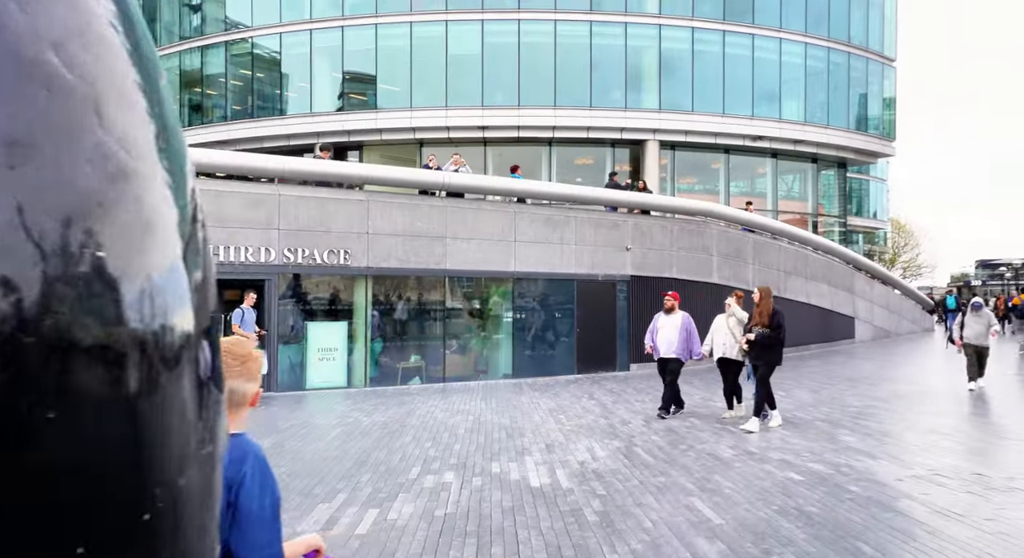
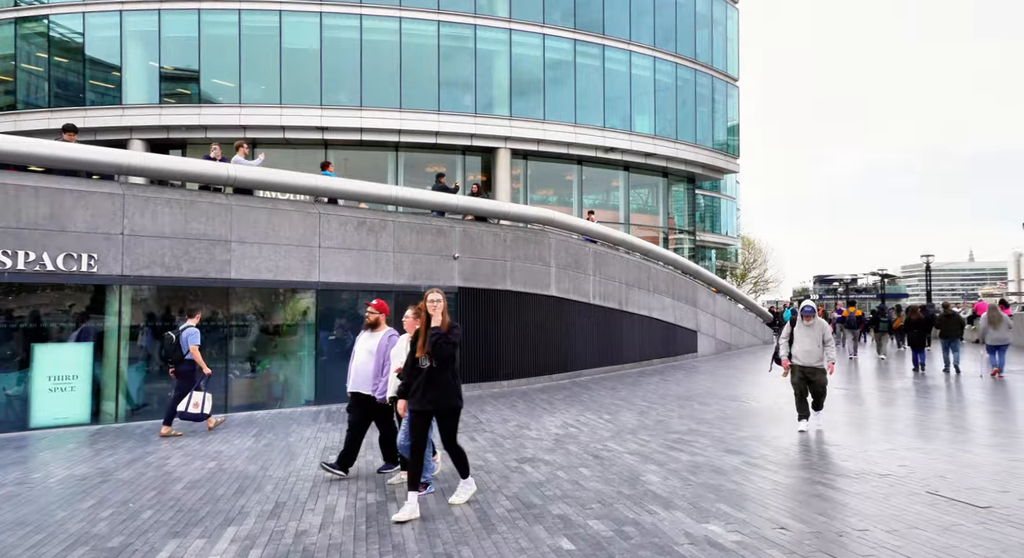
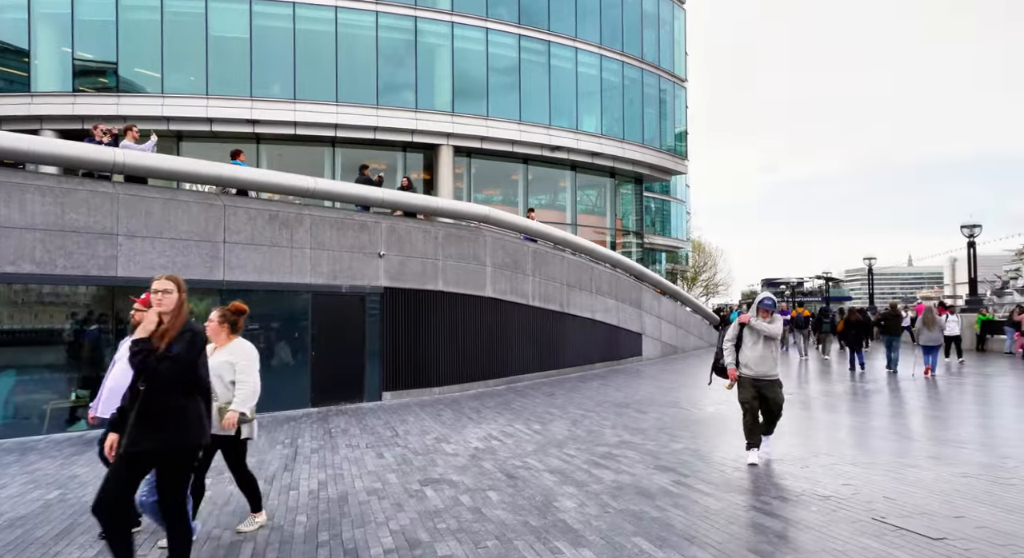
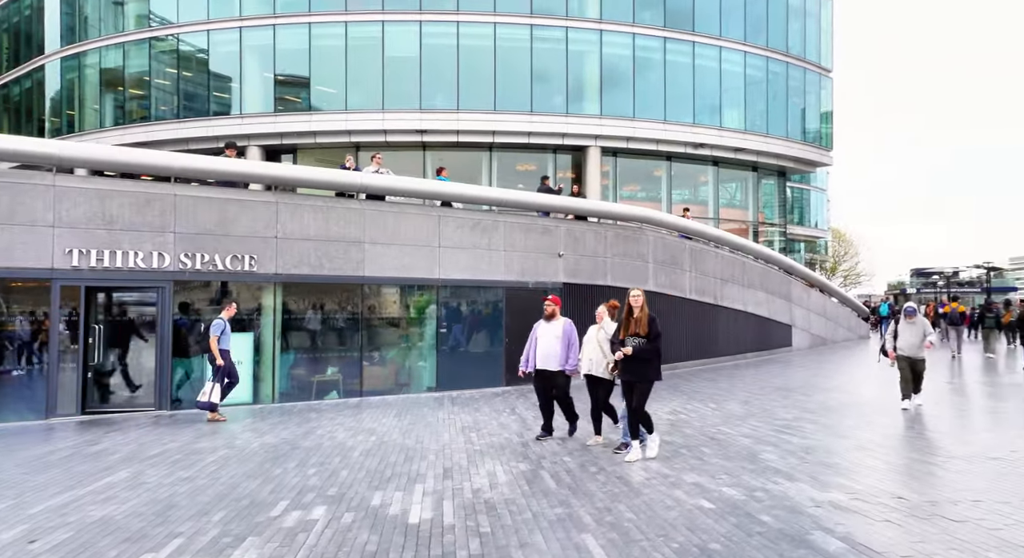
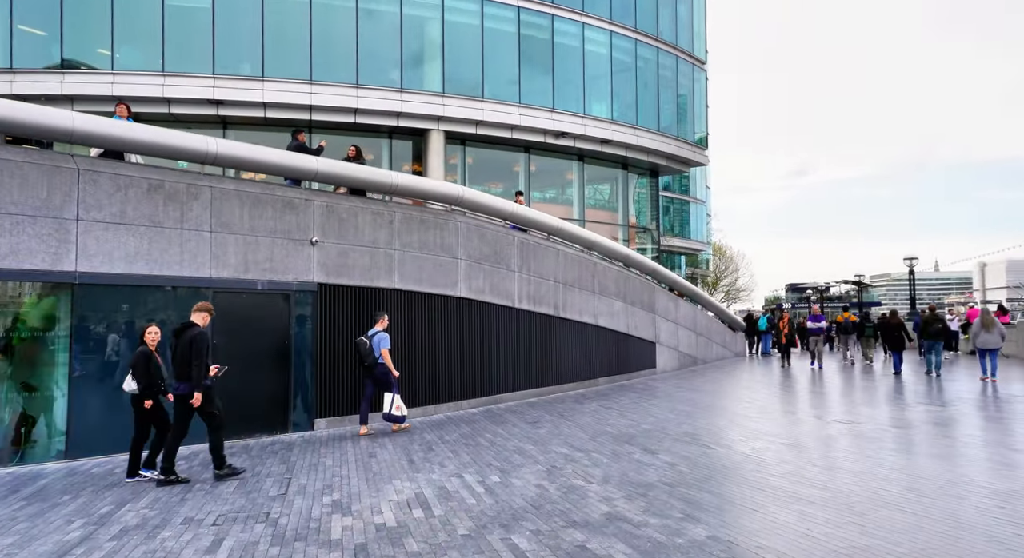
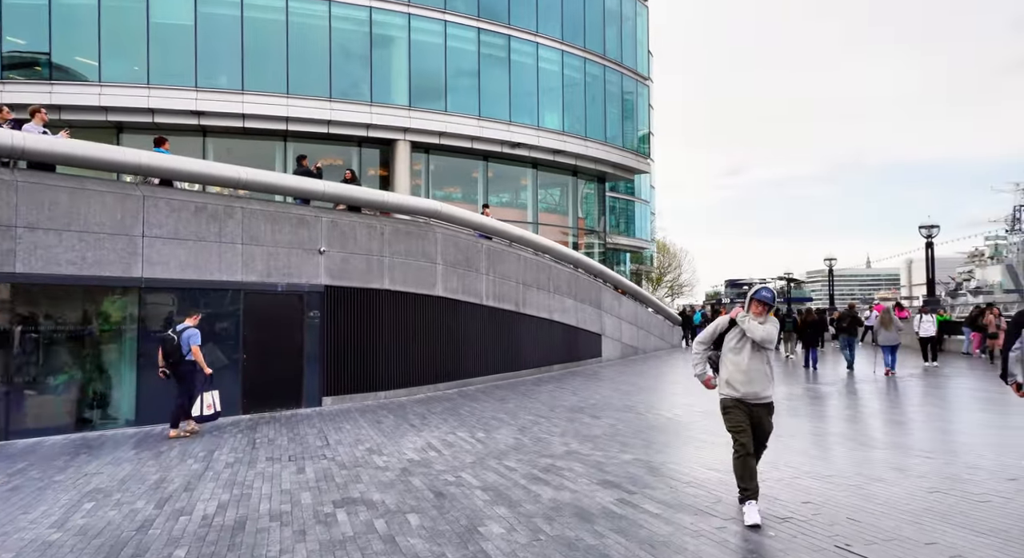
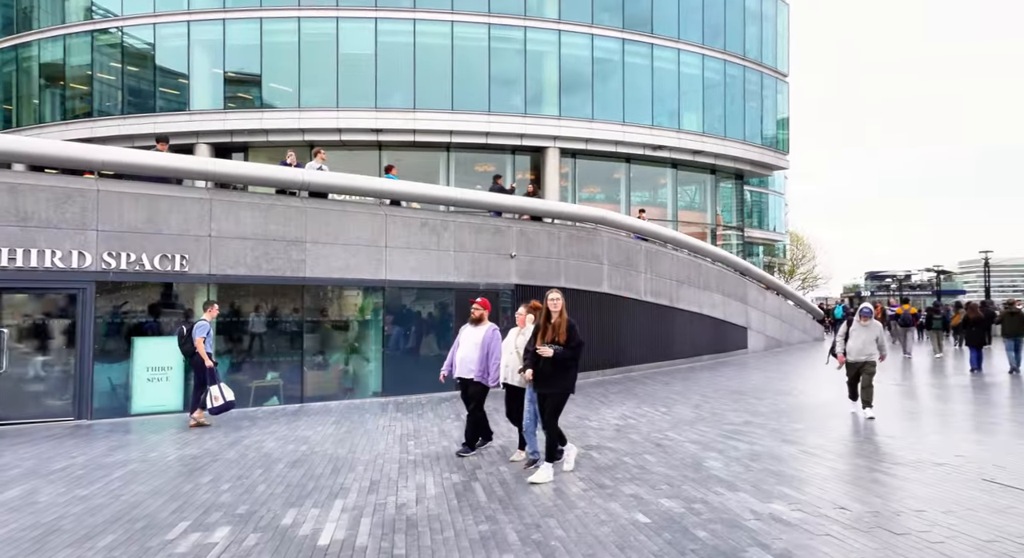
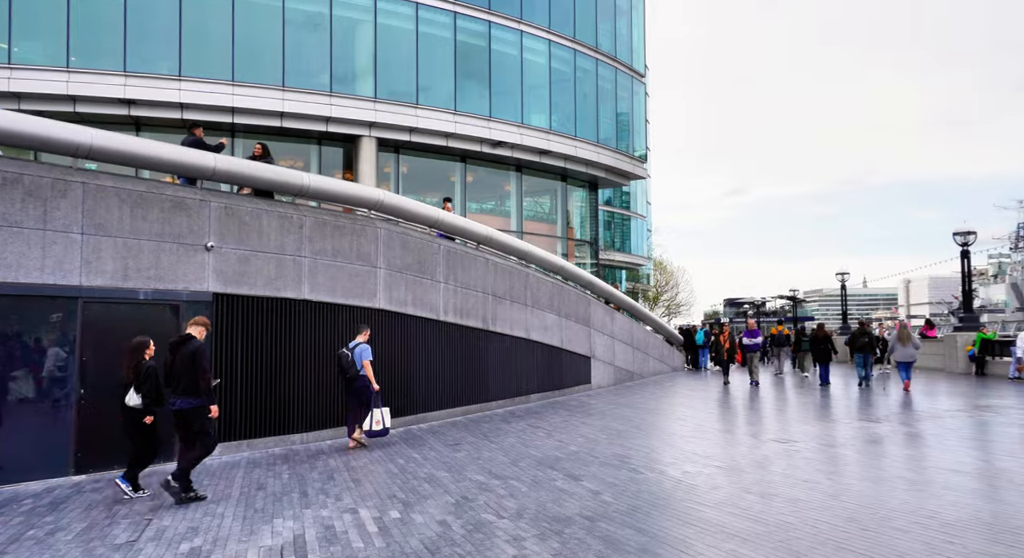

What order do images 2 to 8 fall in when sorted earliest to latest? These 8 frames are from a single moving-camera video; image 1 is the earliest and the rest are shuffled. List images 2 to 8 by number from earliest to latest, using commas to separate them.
4, 7, 2, 3, 6, 5, 8
